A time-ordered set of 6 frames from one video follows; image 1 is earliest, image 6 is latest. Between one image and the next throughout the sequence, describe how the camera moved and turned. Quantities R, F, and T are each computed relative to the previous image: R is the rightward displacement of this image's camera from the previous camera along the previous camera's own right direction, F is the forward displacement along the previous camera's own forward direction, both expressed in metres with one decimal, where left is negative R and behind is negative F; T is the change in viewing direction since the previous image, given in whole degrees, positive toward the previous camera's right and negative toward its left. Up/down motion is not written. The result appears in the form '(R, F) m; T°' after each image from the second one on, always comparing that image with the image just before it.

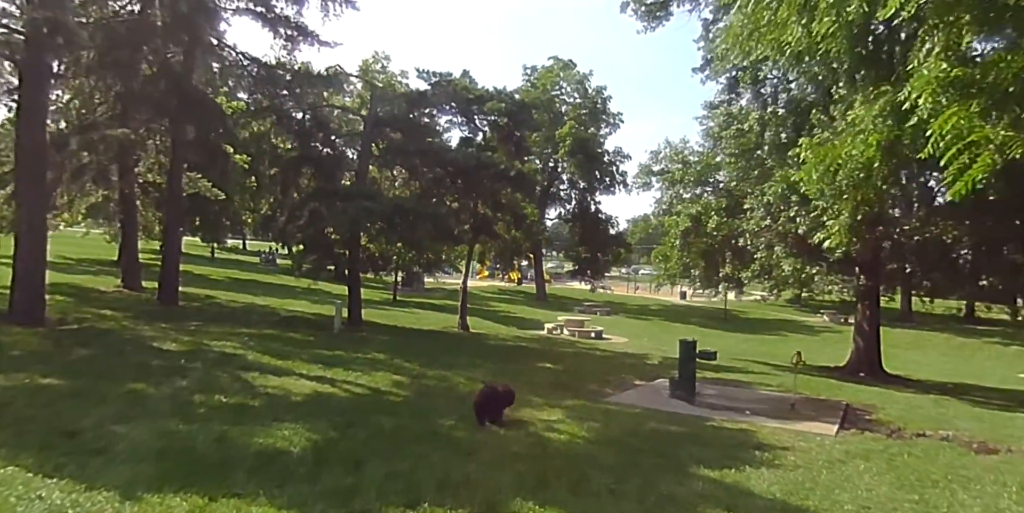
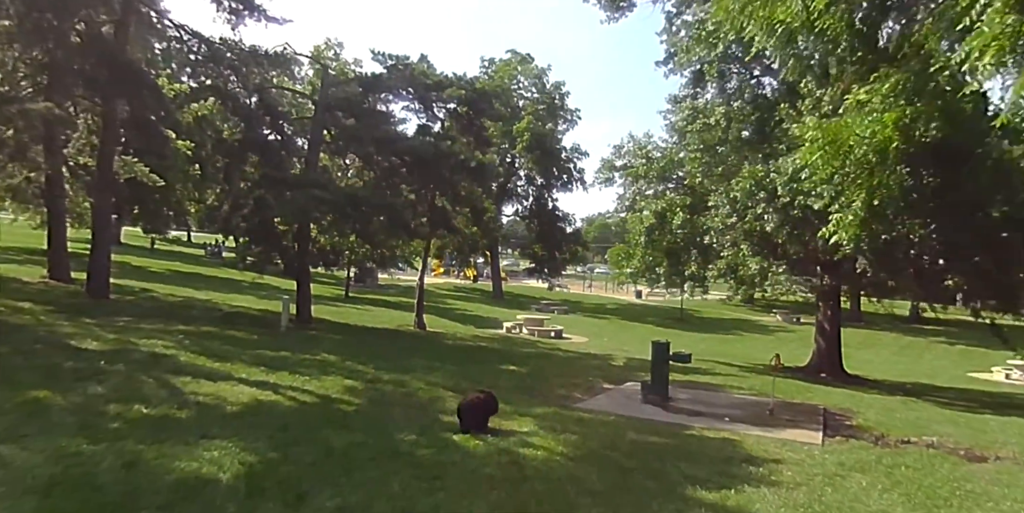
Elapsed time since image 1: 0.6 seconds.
(-0.2, +0.8) m; +4°
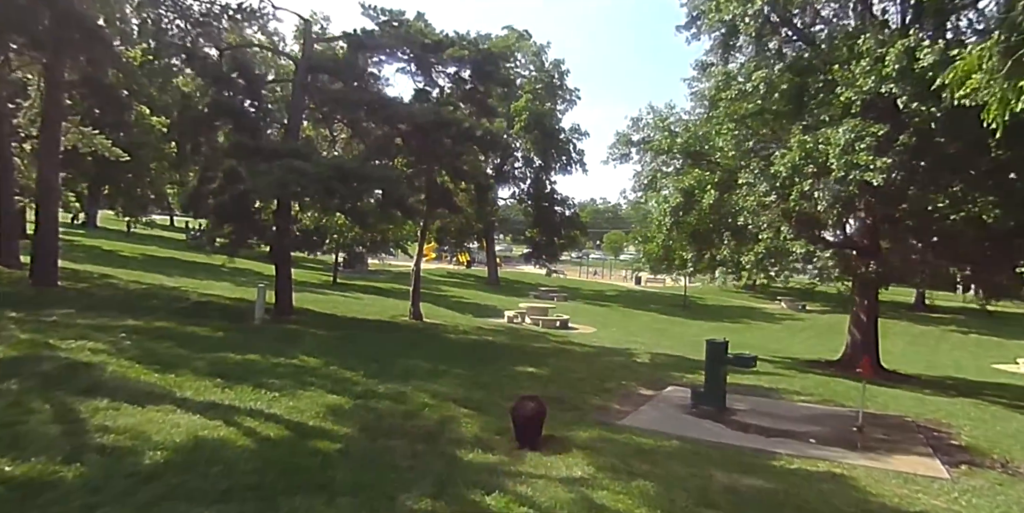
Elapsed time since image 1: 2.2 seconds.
(-0.4, +2.0) m; +1°
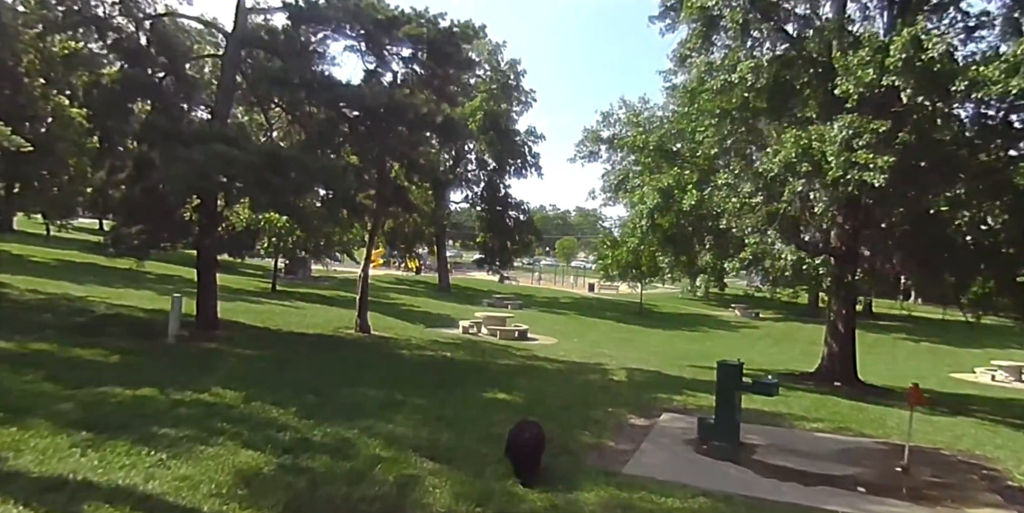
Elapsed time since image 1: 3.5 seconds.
(-0.3, +1.6) m; +4°
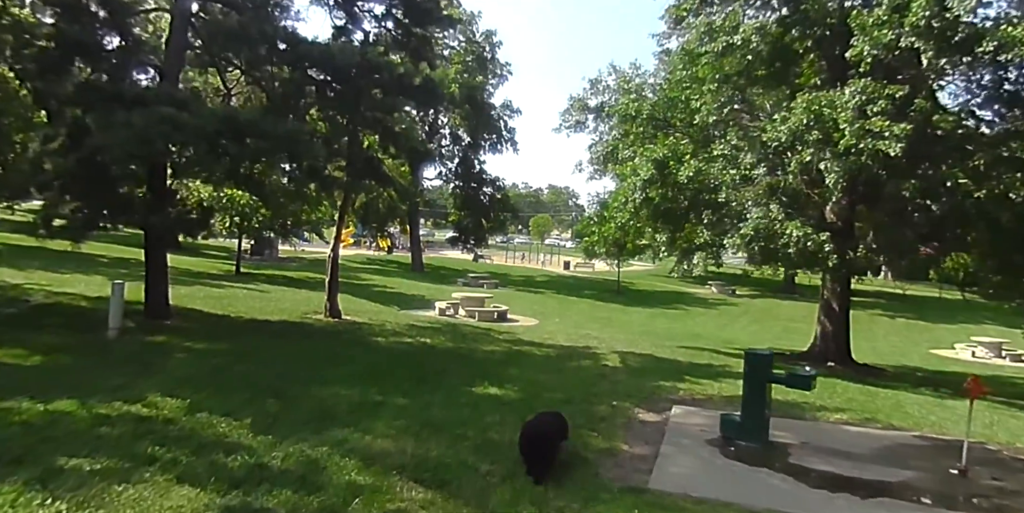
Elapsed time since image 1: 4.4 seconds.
(-0.2, +1.1) m; +2°
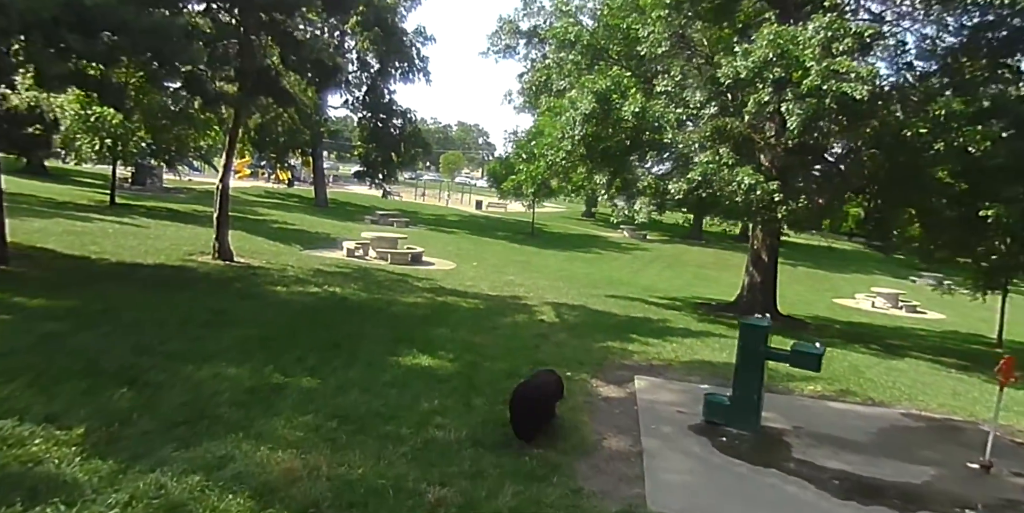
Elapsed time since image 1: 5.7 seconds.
(-0.3, +1.5) m; +8°
